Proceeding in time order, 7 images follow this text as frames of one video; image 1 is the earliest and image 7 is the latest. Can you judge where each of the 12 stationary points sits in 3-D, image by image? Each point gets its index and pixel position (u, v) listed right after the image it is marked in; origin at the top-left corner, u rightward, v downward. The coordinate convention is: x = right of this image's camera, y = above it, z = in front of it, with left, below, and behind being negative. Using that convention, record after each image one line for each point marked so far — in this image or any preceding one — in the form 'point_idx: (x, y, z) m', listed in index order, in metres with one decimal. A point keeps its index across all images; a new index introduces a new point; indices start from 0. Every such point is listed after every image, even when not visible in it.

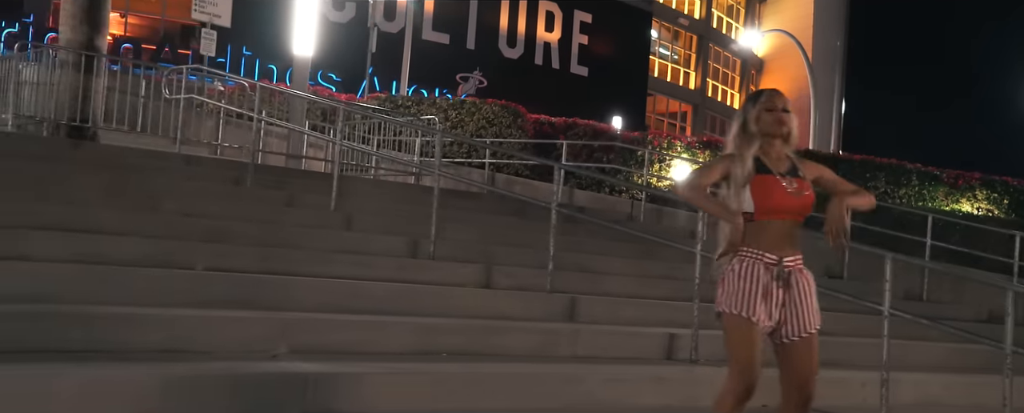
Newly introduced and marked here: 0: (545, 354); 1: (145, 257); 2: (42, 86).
0: (+0.2, -0.9, +5.6) m
1: (-2.2, -0.3, +5.5) m
2: (-5.2, +1.3, +9.7) m
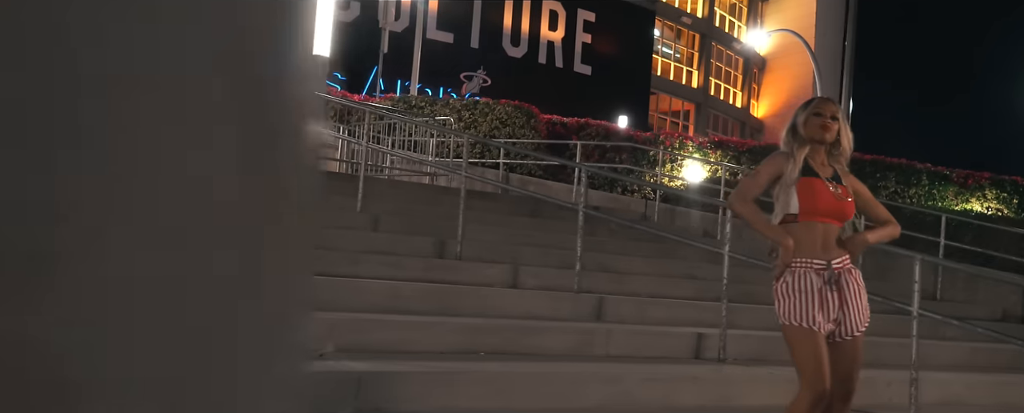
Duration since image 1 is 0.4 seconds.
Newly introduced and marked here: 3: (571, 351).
0: (+0.4, -0.9, +5.7) m
1: (-2.0, -0.3, +5.6) m
2: (-5.0, +1.3, +9.8) m
3: (+0.4, -0.9, +5.6) m
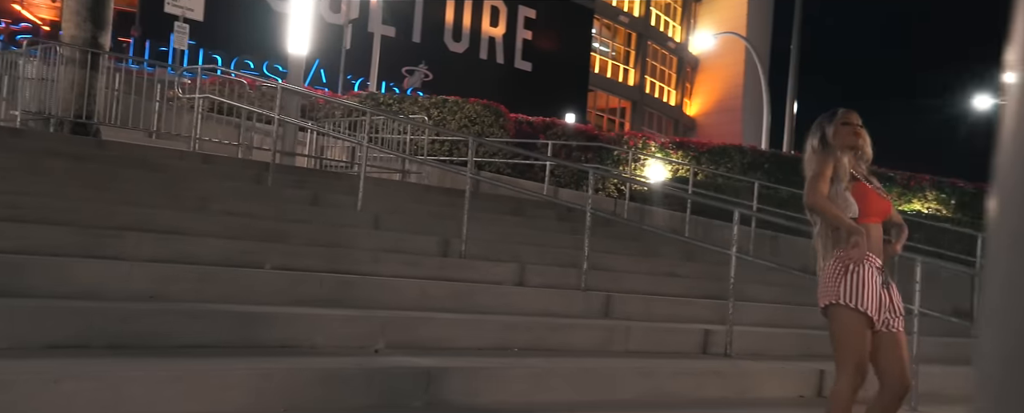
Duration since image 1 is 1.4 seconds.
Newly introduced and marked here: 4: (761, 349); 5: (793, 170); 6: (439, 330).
0: (+0.6, -1.0, +6.0) m
1: (-1.9, -0.3, +5.7) m
2: (-5.1, +1.3, +9.6) m
3: (+0.5, -0.9, +5.9) m
4: (+1.9, -1.1, +6.8) m
5: (+4.8, +0.6, +15.2) m
6: (-0.4, -0.7, +5.2) m
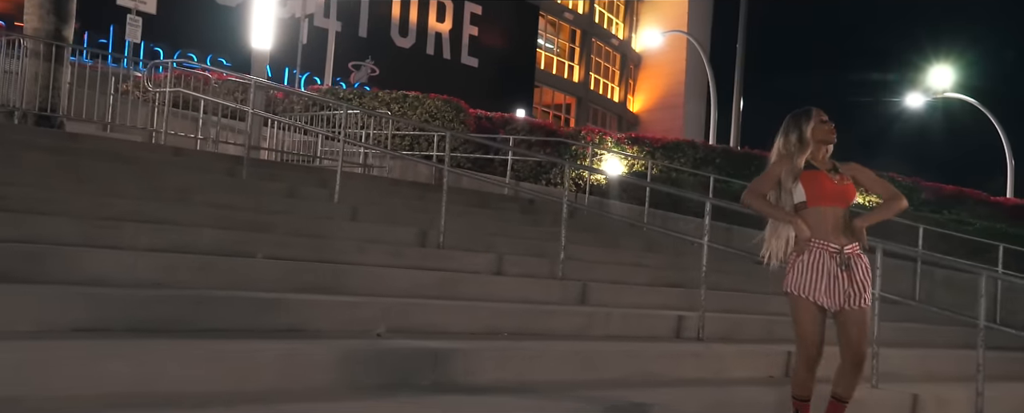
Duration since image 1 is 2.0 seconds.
0: (+0.5, -0.9, +6.2) m
1: (-1.9, -0.3, +5.8) m
2: (-5.4, +1.4, +9.5) m
3: (+0.4, -0.9, +6.2) m
4: (+1.7, -1.0, +7.1) m
5: (+4.1, +0.7, +15.7) m
6: (-0.5, -0.7, +5.4) m
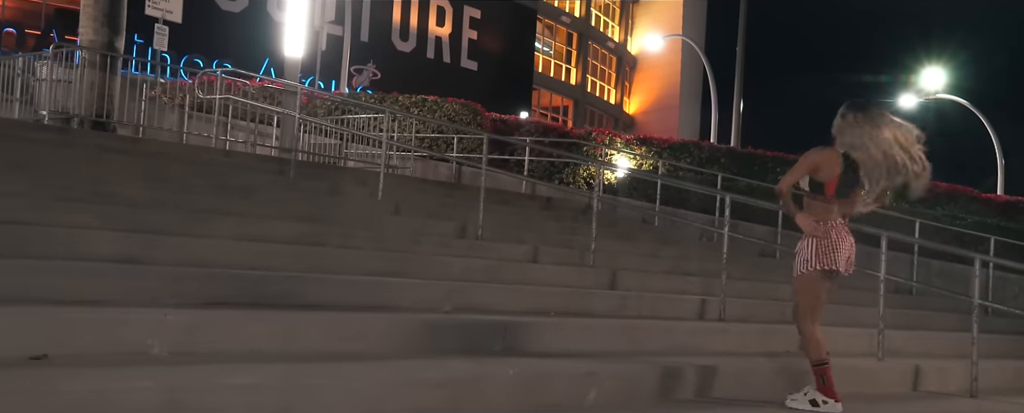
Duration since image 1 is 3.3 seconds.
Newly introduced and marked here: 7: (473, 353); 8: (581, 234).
0: (+0.8, -0.8, +6.9) m
1: (-1.6, -0.2, +6.5) m
2: (-5.1, +1.4, +10.1) m
3: (+0.8, -0.8, +6.9) m
4: (+2.0, -1.0, +7.8) m
5: (+4.3, +0.8, +16.4) m
6: (-0.1, -0.6, +6.1) m
7: (-0.2, -0.8, +5.0) m
8: (+0.9, -0.3, +10.6) m
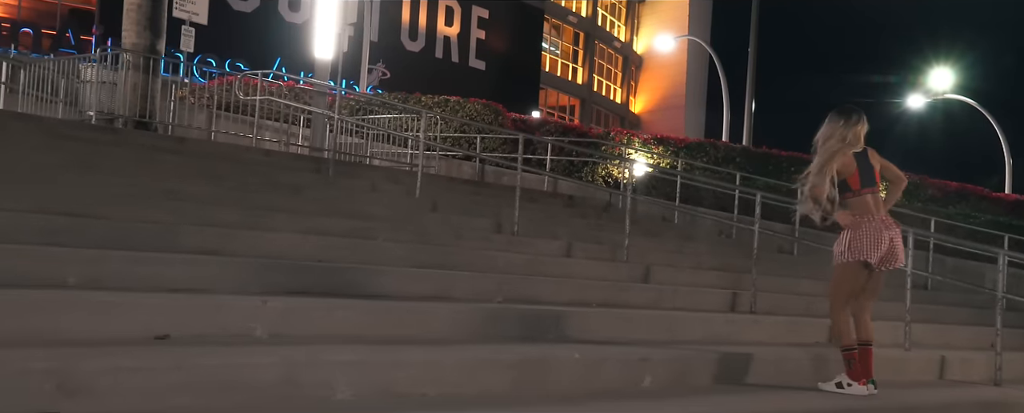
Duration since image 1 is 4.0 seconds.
0: (+1.2, -0.8, +7.3) m
1: (-1.3, -0.2, +6.8) m
2: (-4.8, +1.4, +10.5) m
3: (+1.1, -0.8, +7.2) m
4: (+2.4, -0.9, +8.1) m
5: (+4.7, +0.8, +16.7) m
6: (+0.2, -0.6, +6.4) m
7: (+0.1, -0.8, +5.3) m
8: (+1.2, -0.3, +10.9) m
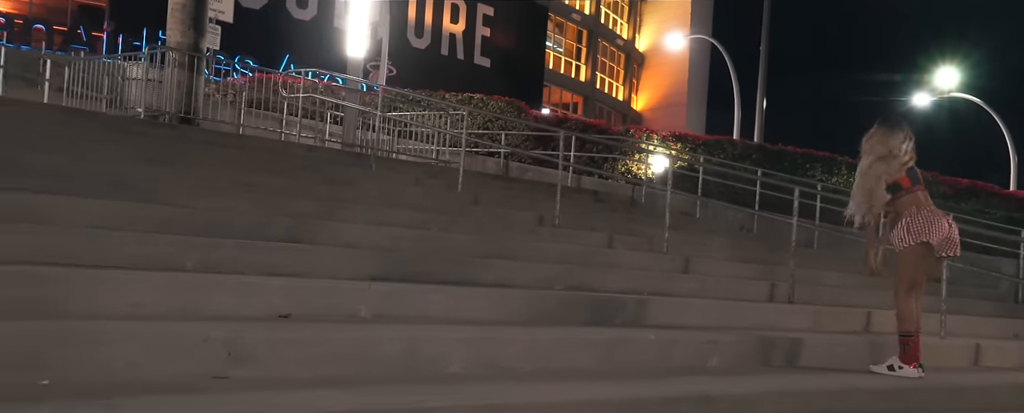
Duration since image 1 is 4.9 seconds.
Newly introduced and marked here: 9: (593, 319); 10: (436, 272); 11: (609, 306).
0: (+1.6, -0.8, +7.6) m
1: (-0.8, -0.1, +7.1) m
2: (-4.4, +1.5, +10.7) m
3: (+1.5, -0.7, +7.5) m
4: (+2.8, -0.9, +8.4) m
5: (+5.1, +0.9, +17.0) m
6: (+0.6, -0.5, +6.7) m
7: (+0.5, -0.7, +5.6) m
8: (+1.6, -0.2, +11.2) m
9: (+0.5, -0.7, +5.6) m
10: (-0.5, -0.4, +5.7) m
11: (+0.6, -0.6, +5.7) m
